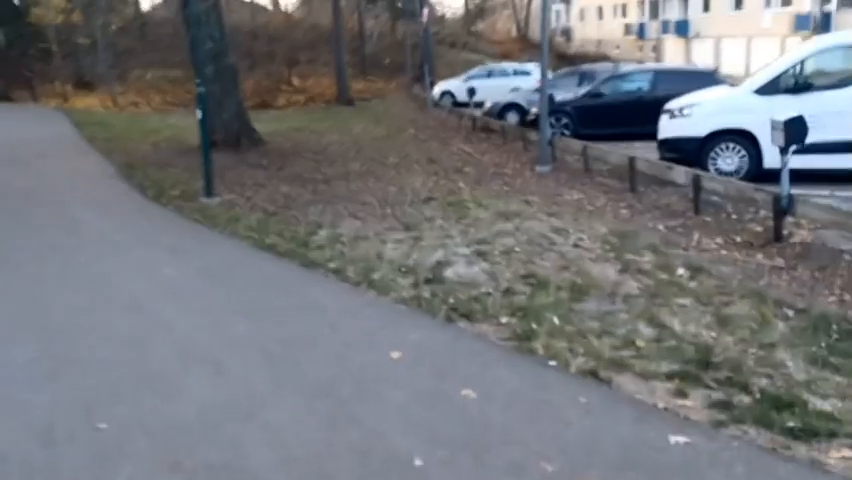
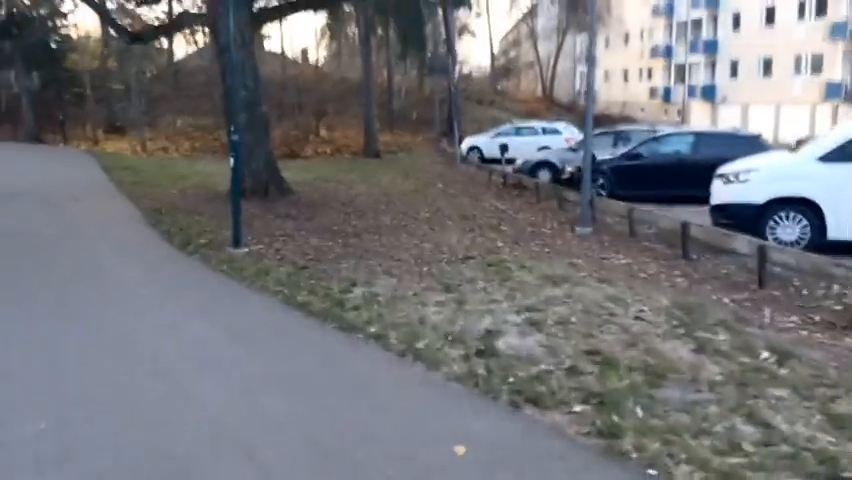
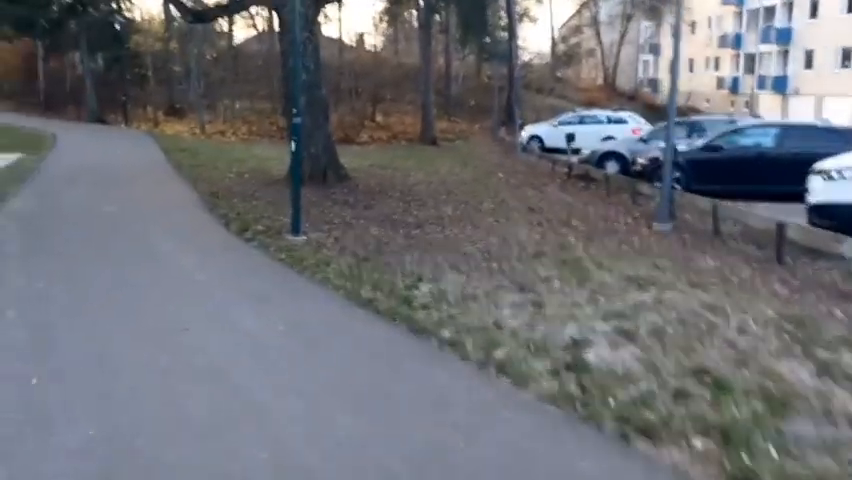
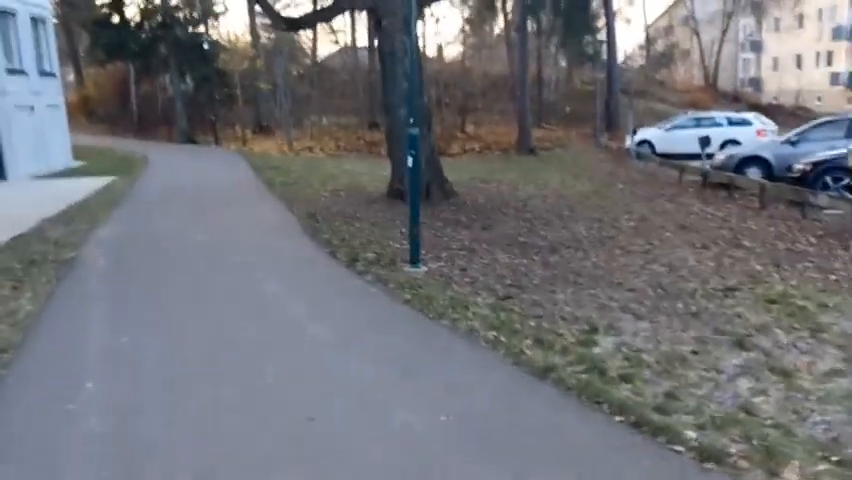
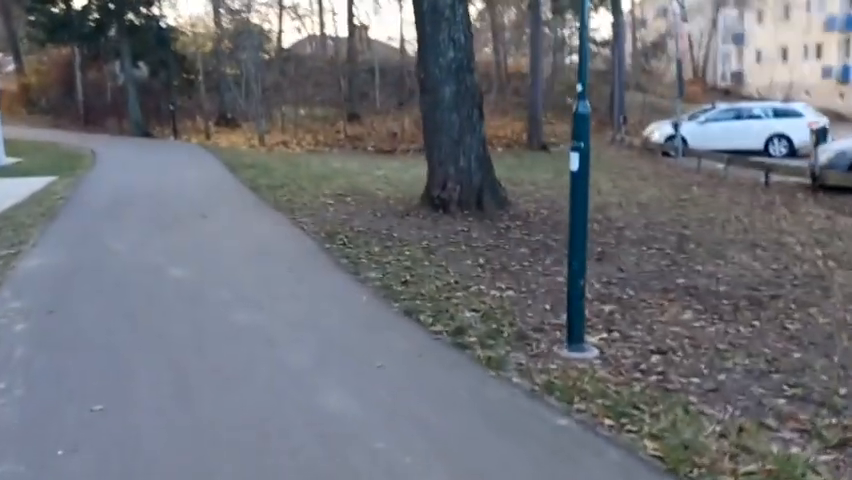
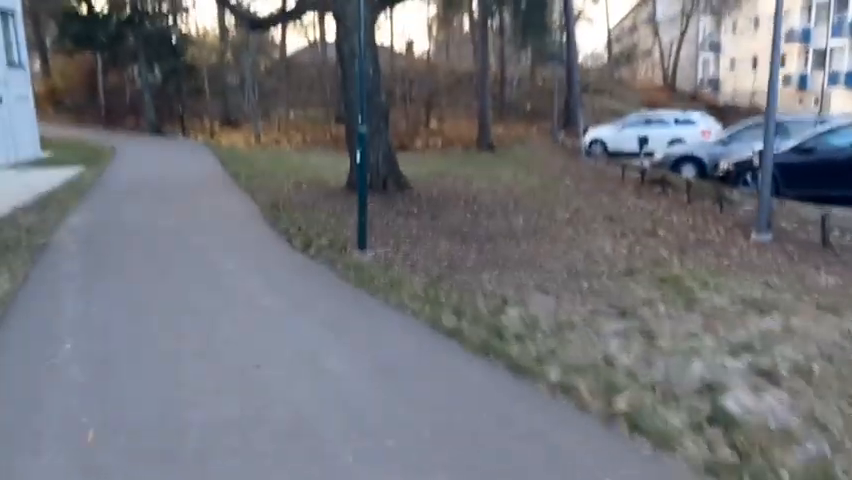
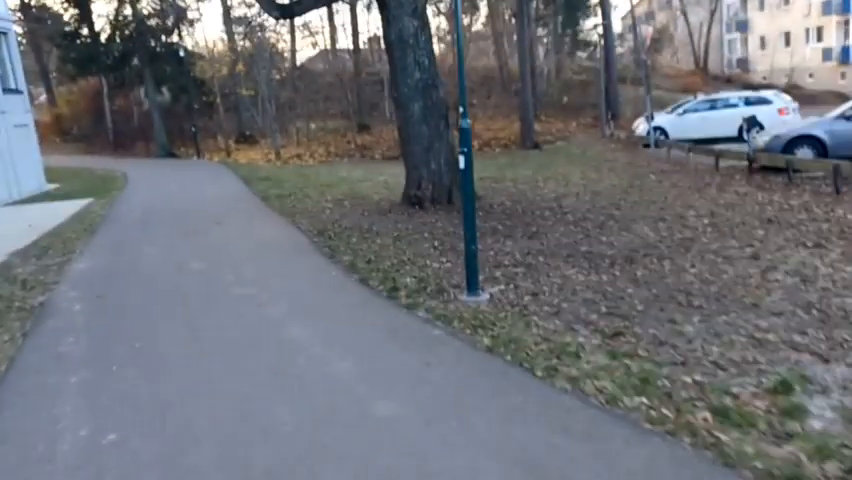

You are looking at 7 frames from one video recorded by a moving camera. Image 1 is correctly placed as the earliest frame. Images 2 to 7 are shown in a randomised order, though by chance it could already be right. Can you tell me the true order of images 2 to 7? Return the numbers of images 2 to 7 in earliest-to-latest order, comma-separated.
2, 3, 6, 4, 7, 5
